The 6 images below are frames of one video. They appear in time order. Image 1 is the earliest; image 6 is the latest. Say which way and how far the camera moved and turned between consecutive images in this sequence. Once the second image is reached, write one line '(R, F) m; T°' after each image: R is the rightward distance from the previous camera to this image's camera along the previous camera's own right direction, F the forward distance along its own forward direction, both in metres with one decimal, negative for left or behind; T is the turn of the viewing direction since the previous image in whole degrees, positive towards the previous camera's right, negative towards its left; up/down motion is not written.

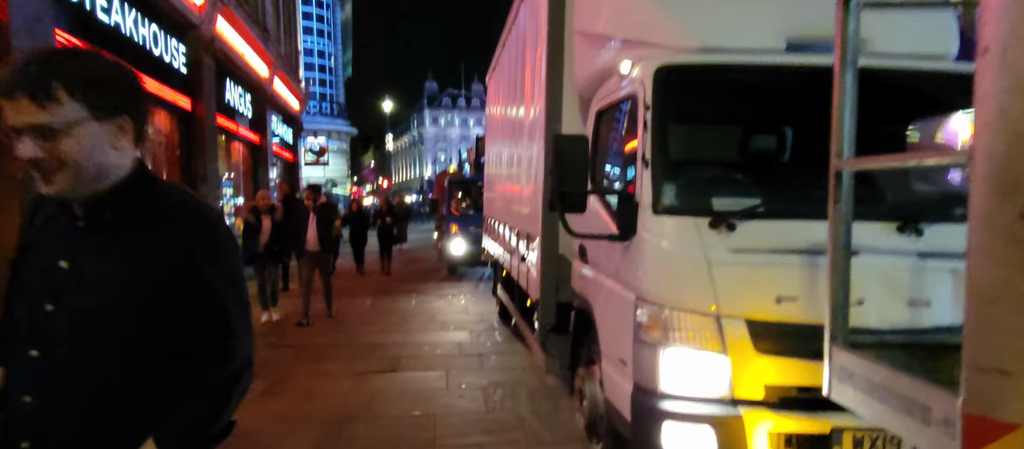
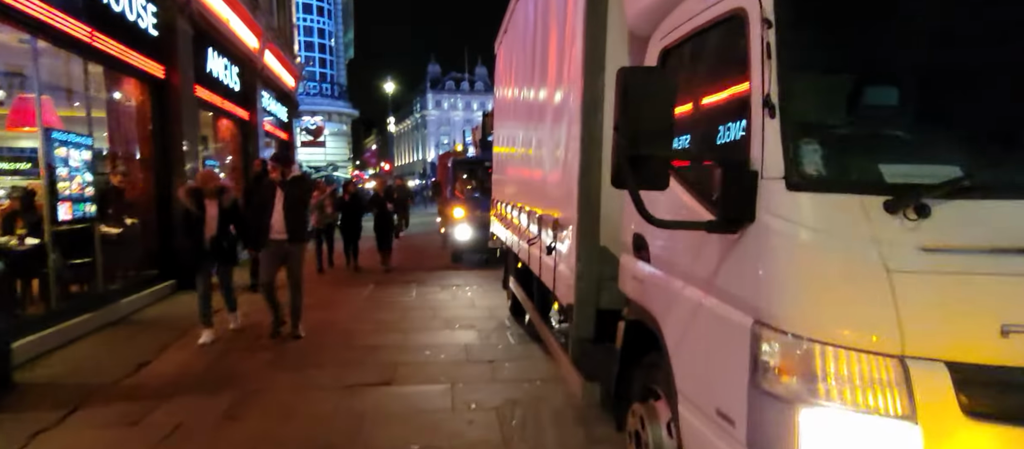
(-0.1, +1.1) m; 0°
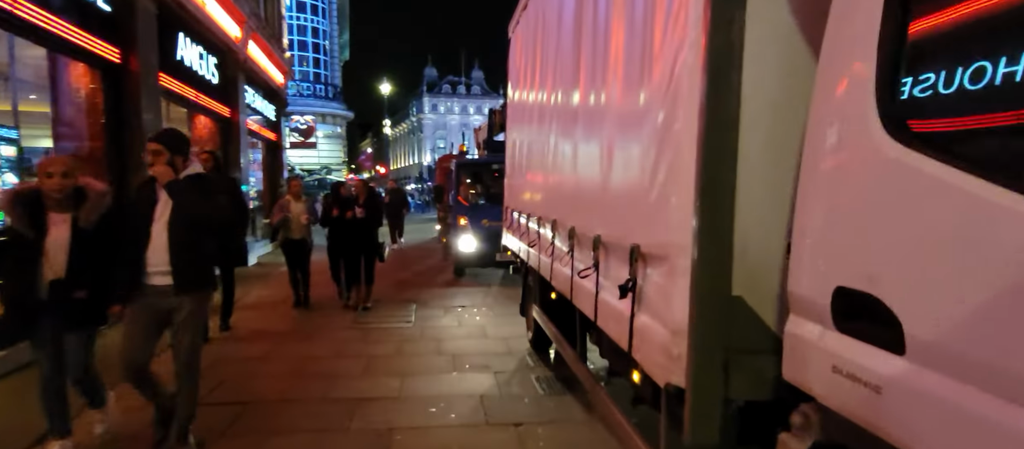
(-0.3, +1.4) m; 0°
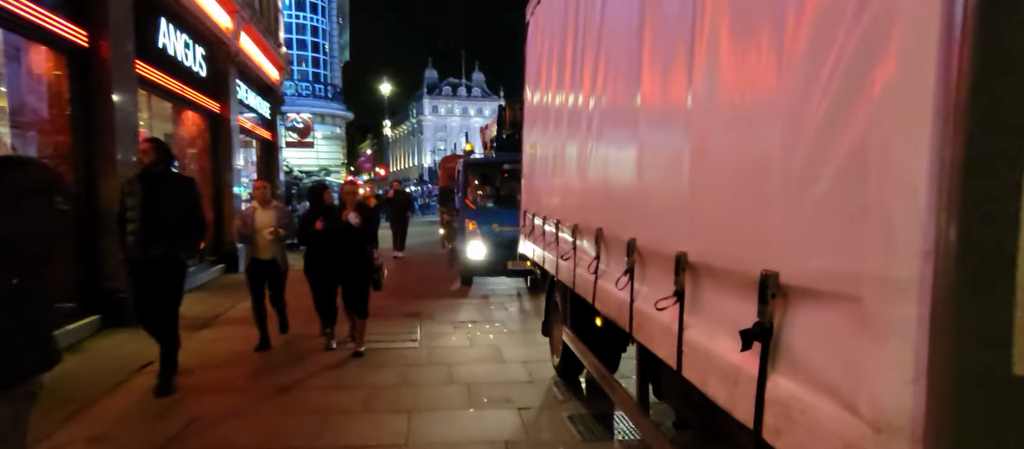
(-0.2, +0.9) m; 0°
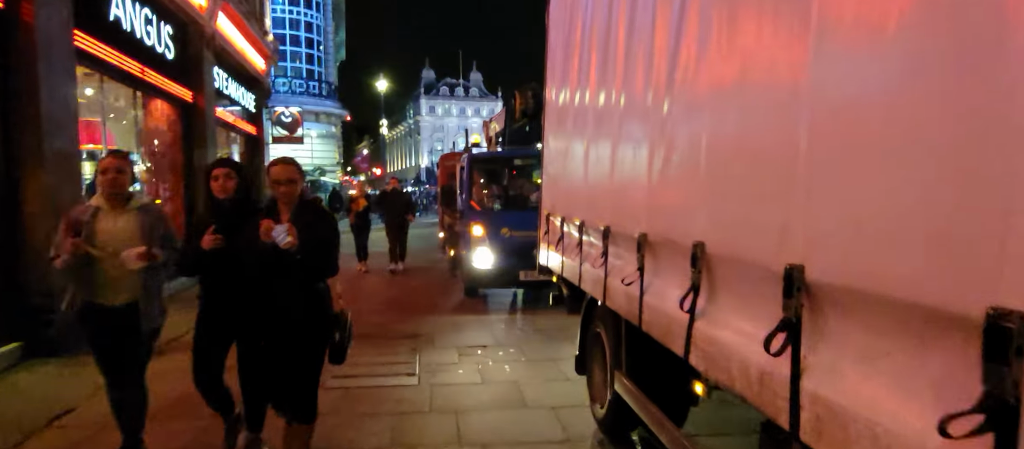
(-0.2, +1.4) m; 0°
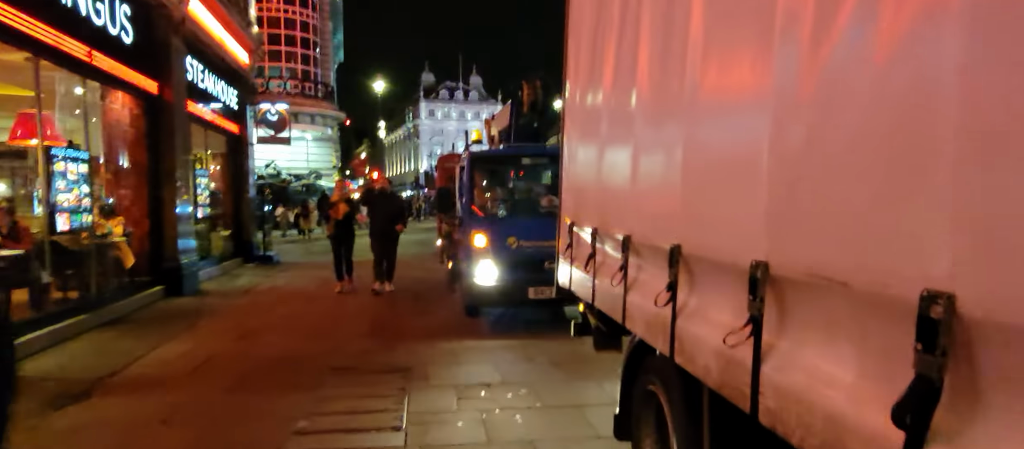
(-0.1, +1.3) m; 0°
